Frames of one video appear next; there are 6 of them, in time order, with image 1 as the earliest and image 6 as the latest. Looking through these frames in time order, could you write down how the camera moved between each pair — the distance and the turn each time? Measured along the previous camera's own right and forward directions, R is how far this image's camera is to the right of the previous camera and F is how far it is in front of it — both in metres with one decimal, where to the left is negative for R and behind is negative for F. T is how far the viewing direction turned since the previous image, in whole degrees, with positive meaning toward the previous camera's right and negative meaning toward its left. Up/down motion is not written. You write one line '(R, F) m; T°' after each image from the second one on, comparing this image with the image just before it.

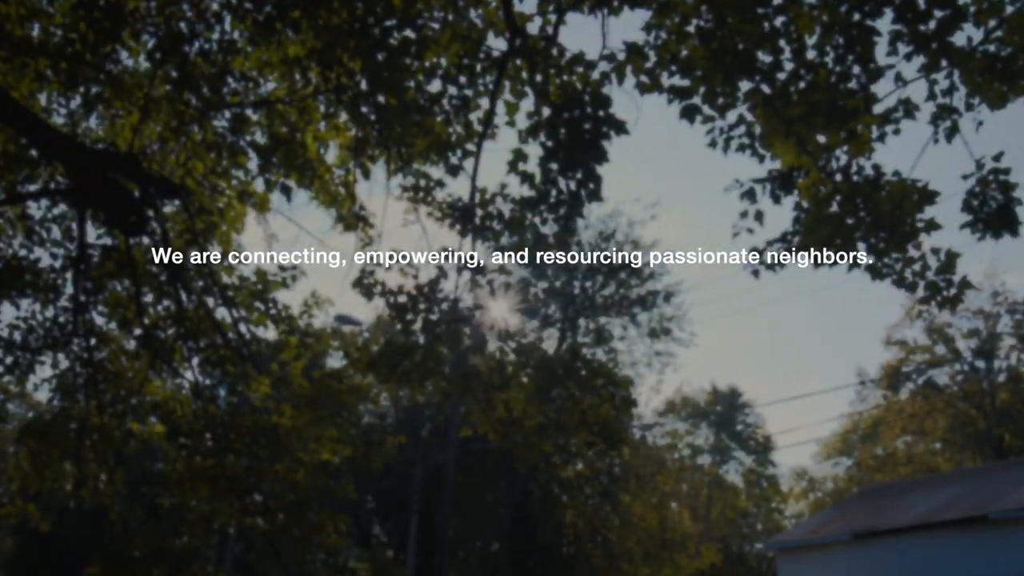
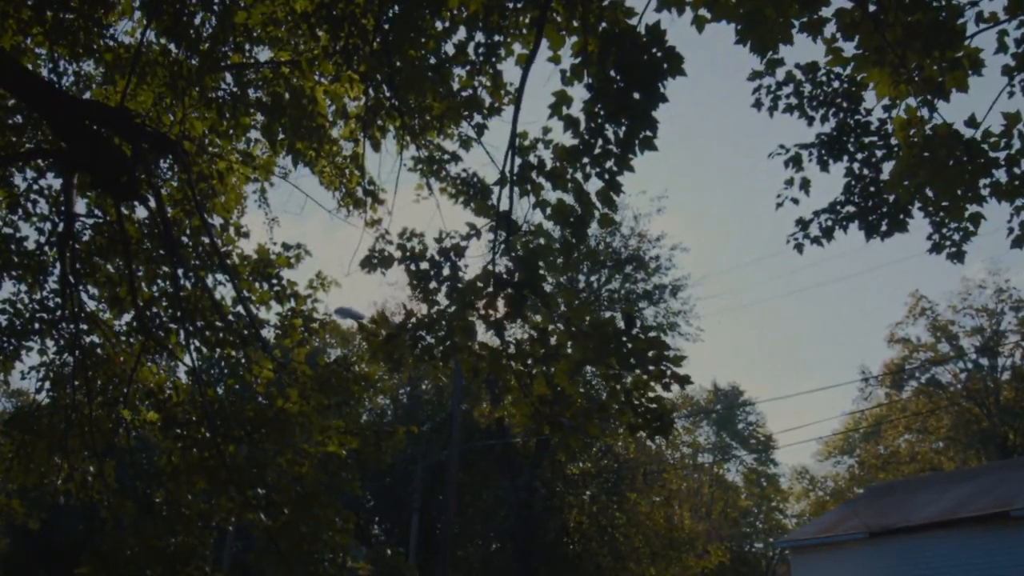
(-0.2, +0.7) m; 0°
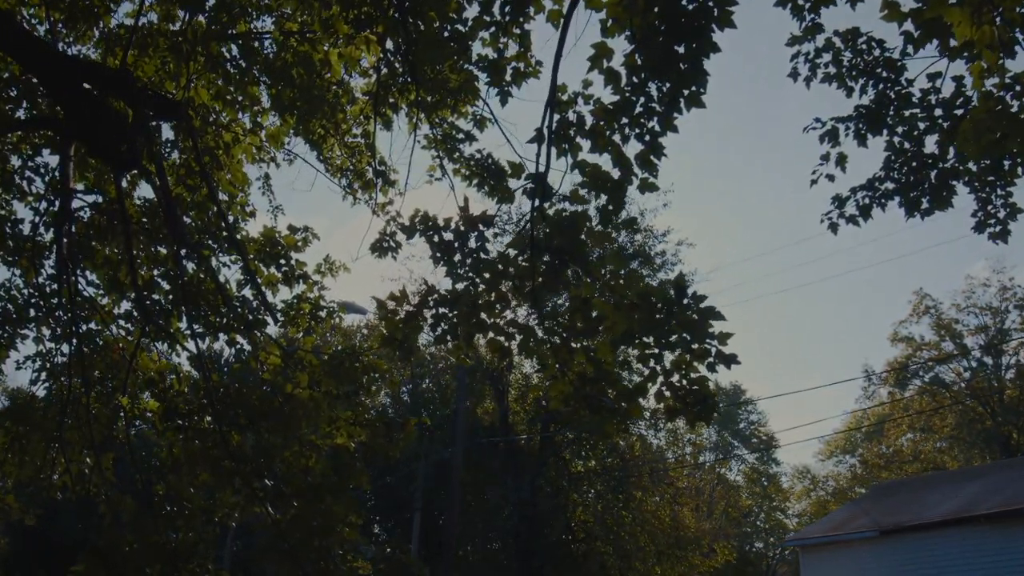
(-0.2, +0.4) m; 0°
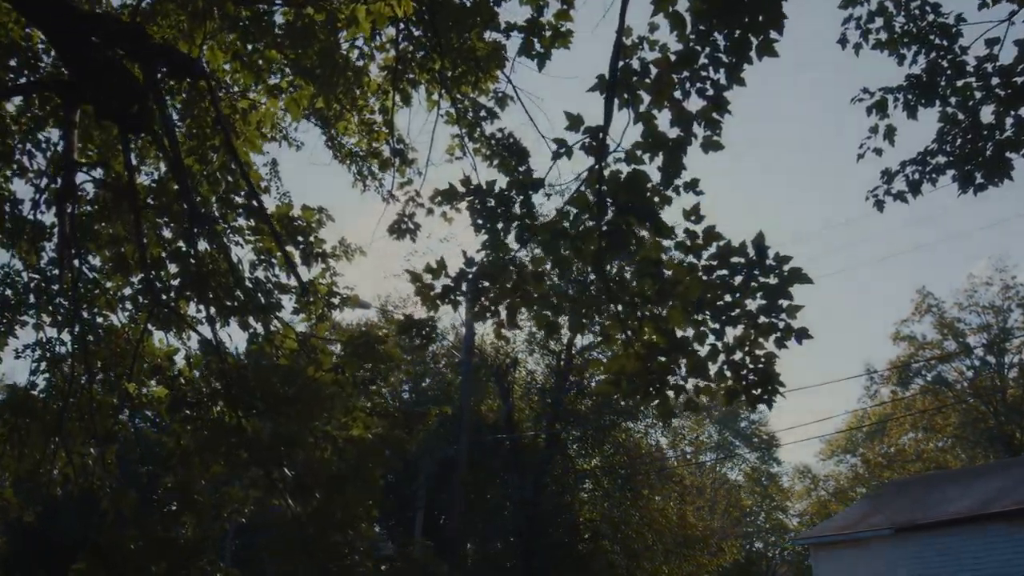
(-0.2, +0.4) m; 0°
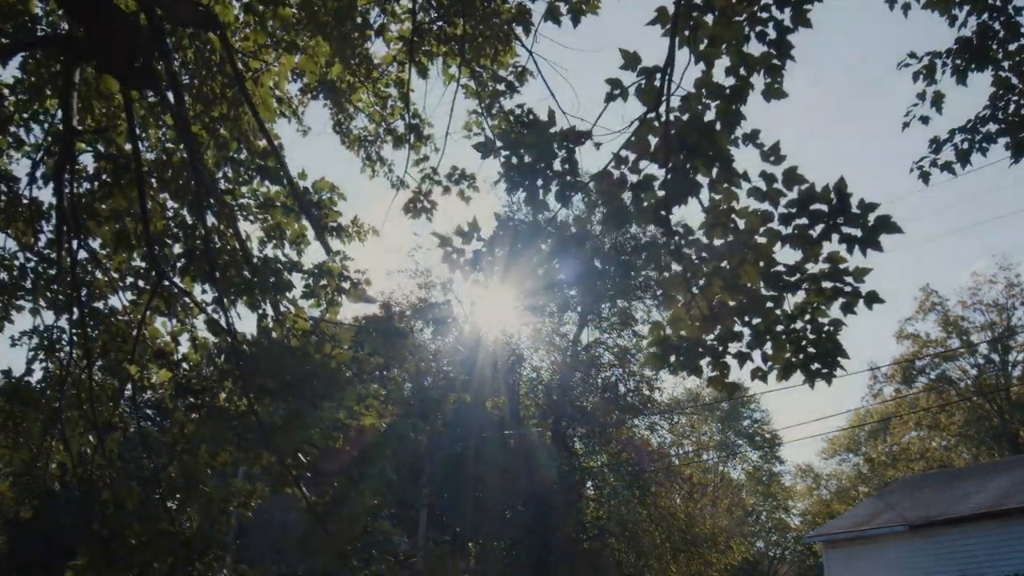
(-0.2, +0.4) m; 0°
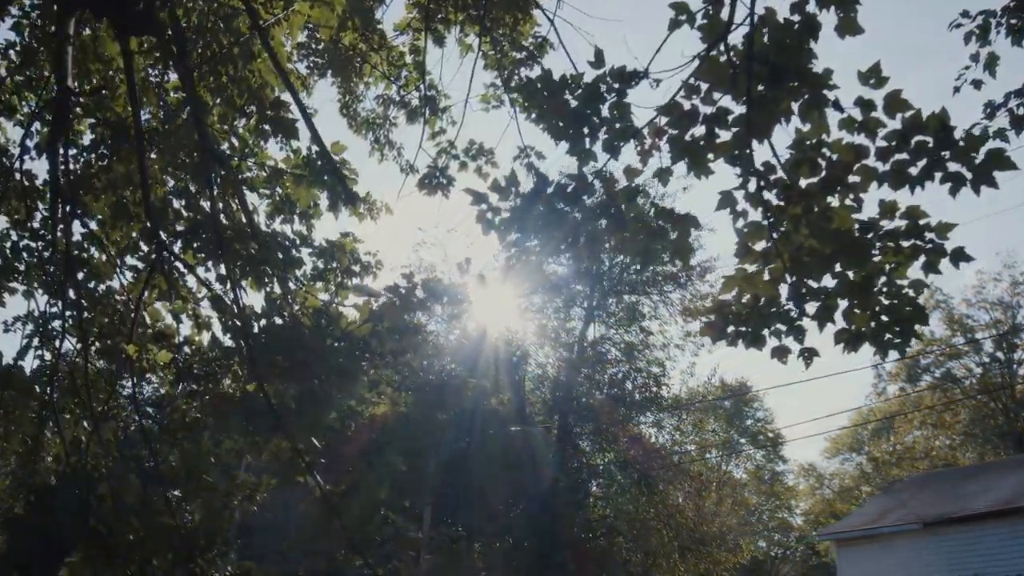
(-0.2, +0.4) m; 0°
